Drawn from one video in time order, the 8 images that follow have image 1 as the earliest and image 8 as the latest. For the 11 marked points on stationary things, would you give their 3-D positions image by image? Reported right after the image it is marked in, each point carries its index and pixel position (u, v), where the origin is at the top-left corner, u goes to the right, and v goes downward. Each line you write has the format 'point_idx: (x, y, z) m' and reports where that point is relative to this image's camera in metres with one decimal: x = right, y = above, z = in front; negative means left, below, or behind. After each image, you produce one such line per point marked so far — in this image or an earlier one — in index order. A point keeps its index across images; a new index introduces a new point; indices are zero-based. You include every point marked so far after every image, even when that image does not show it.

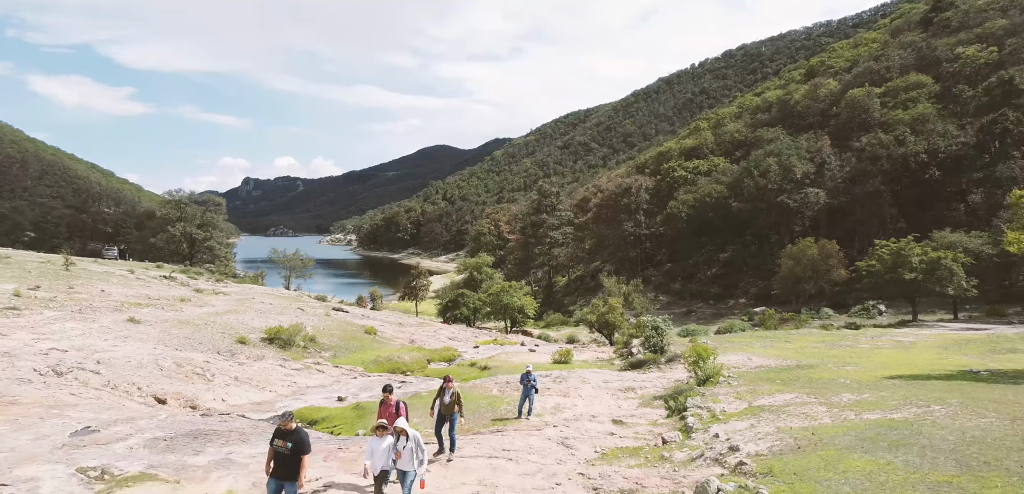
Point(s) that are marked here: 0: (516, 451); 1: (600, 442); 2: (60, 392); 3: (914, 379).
0: (+0.1, -4.3, +15.2) m
1: (+1.9, -4.3, +15.8) m
2: (-11.4, -3.6, +17.2) m
3: (+9.4, -3.2, +16.4) m
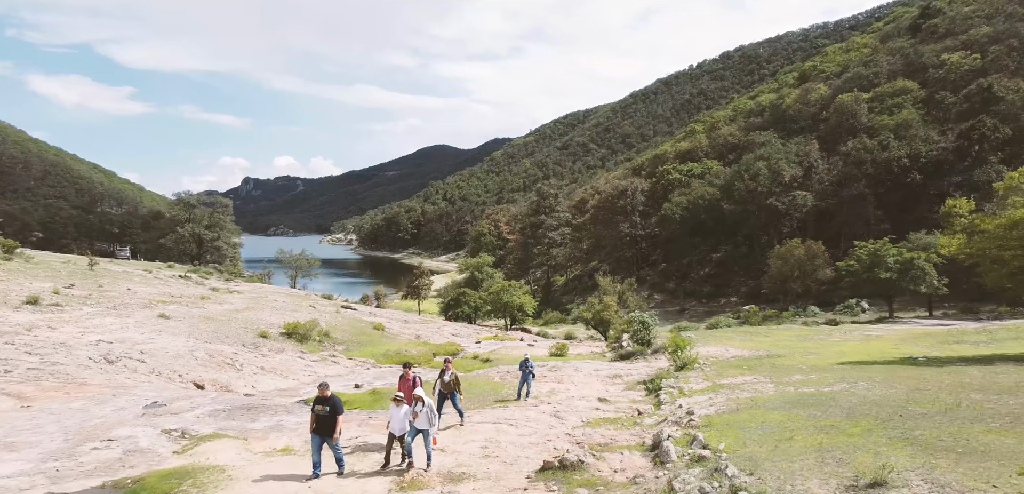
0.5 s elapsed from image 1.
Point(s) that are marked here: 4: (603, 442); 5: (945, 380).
0: (+0.1, -4.4, +17.7) m
1: (+2.0, -4.4, +18.3) m
2: (-11.4, -3.7, +19.7) m
3: (+9.5, -3.3, +18.9) m
4: (+1.9, -4.3, +16.0) m
5: (+9.3, -2.9, +15.5) m
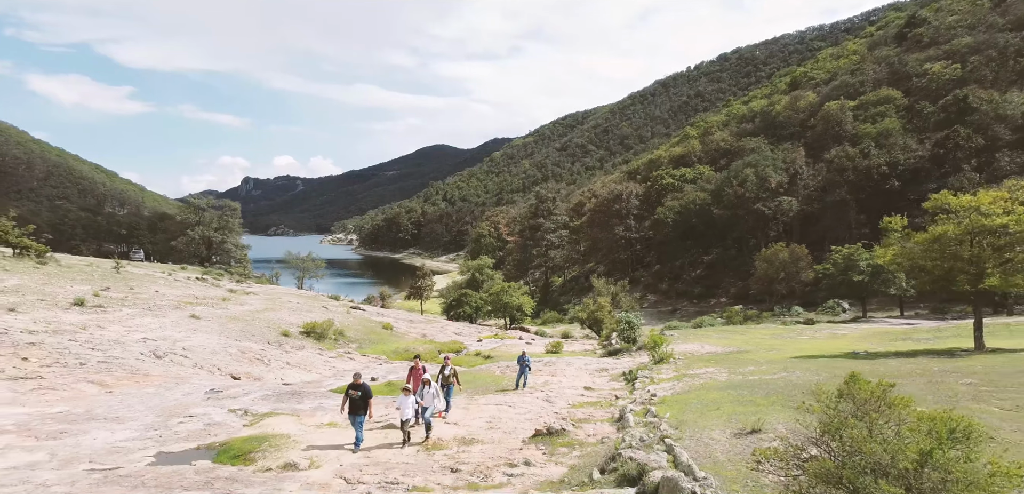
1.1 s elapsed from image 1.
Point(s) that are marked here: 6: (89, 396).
0: (+0.1, -4.7, +20.8) m
1: (+1.9, -4.7, +21.4) m
2: (-11.4, -4.0, +22.8) m
3: (+9.4, -3.6, +22.1) m
4: (+1.9, -4.7, +19.1) m
5: (+9.2, -3.3, +18.6) m
6: (-11.0, -3.8, +18.0) m
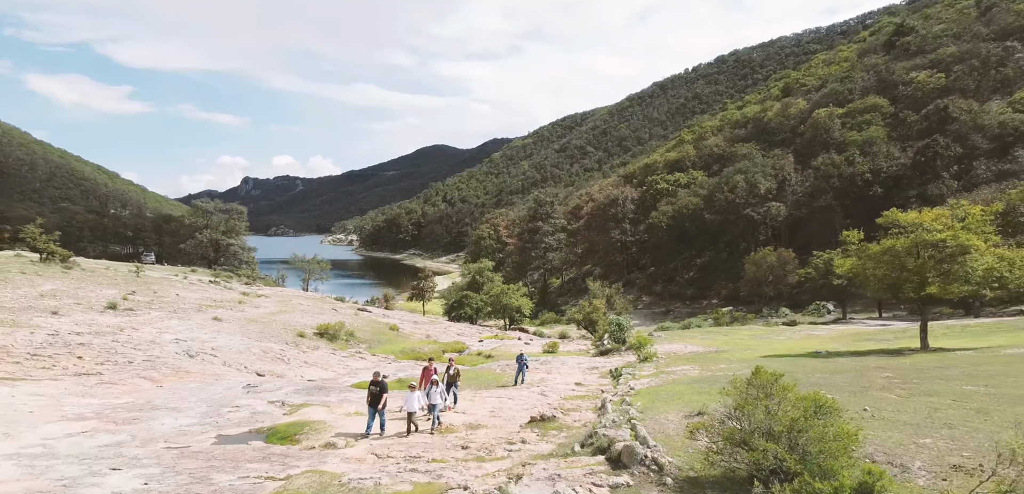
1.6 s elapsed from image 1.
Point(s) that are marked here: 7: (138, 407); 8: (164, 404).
0: (+0.1, -5.2, +23.4) m
1: (+1.9, -5.1, +24.1) m
2: (-11.4, -4.4, +25.5) m
3: (+9.4, -4.0, +24.7) m
4: (+1.9, -5.1, +21.8) m
5: (+9.2, -3.7, +21.3) m
6: (-11.0, -4.3, +20.6) m
7: (-9.6, -4.2, +18.0) m
8: (-9.4, -4.3, +18.6) m
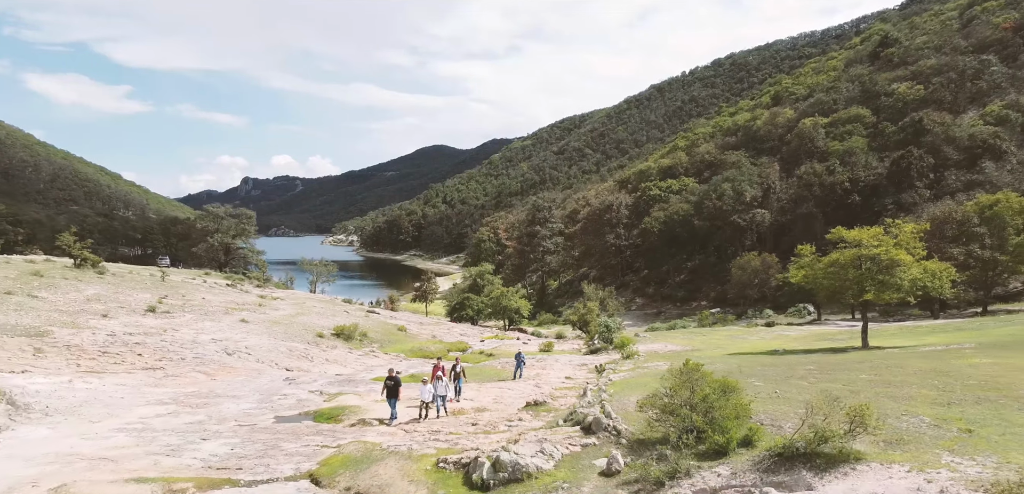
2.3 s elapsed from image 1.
0: (0.0, -5.7, +27.3) m
1: (+1.8, -5.6, +28.0) m
2: (-11.5, -5.0, +29.3) m
3: (+9.3, -4.5, +28.6) m
4: (+1.8, -5.6, +25.7) m
5: (+9.1, -4.2, +25.2) m
6: (-11.1, -4.8, +24.5) m
7: (-9.7, -4.8, +21.8) m
8: (-9.4, -4.8, +22.4) m
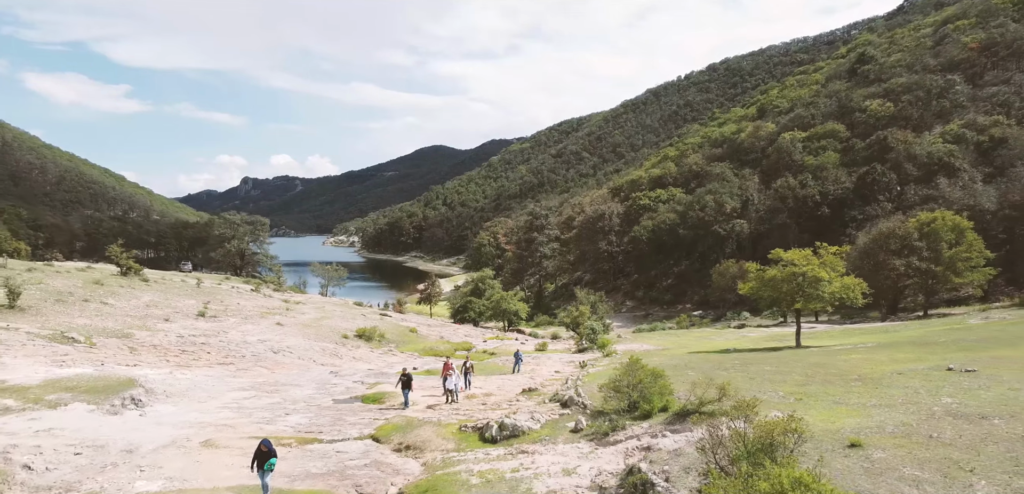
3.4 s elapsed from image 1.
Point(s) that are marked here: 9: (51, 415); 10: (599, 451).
0: (0.0, -6.6, +33.6) m
1: (+1.8, -6.5, +34.3) m
2: (-11.5, -5.9, +35.6) m
3: (+9.3, -5.4, +35.0) m
4: (+1.8, -6.5, +32.0) m
5: (+9.1, -5.1, +31.5) m
6: (-11.1, -5.7, +30.8) m
7: (-9.7, -5.7, +28.1) m
8: (-9.4, -5.7, +28.8) m
9: (-13.4, -4.9, +20.0) m
10: (+2.3, -5.5, +18.9) m
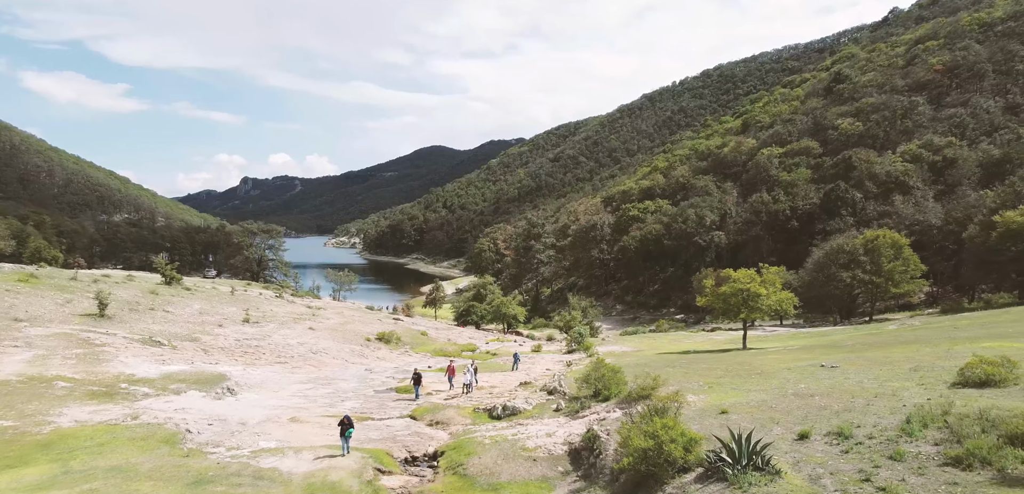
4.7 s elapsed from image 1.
0: (0.0, -7.8, +41.3) m
1: (+1.8, -7.8, +42.0) m
2: (-11.6, -7.1, +43.3) m
3: (+9.3, -6.7, +42.7) m
4: (+1.8, -7.8, +39.7) m
5: (+9.1, -6.4, +39.2) m
6: (-11.1, -6.9, +38.5) m
7: (-9.7, -6.9, +35.8) m
8: (-9.5, -7.0, +36.4) m
9: (-13.4, -6.2, +27.6) m
10: (+2.3, -6.8, +26.6) m
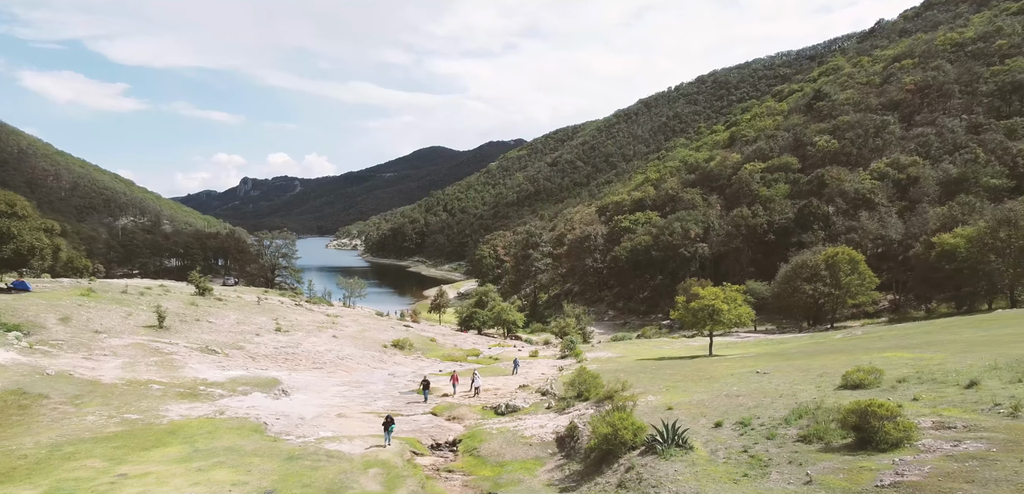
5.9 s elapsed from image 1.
0: (0.0, -9.4, +48.4) m
1: (+1.8, -9.3, +49.1) m
2: (-11.5, -8.7, +50.4) m
3: (+9.3, -8.2, +49.8) m
4: (+1.8, -9.3, +46.8) m
5: (+9.1, -7.9, +46.3) m
6: (-11.1, -8.5, +45.6) m
7: (-9.7, -8.5, +42.9) m
8: (-9.4, -8.5, +43.5) m
9: (-13.4, -7.7, +34.7) m
10: (+2.3, -8.3, +33.7) m
